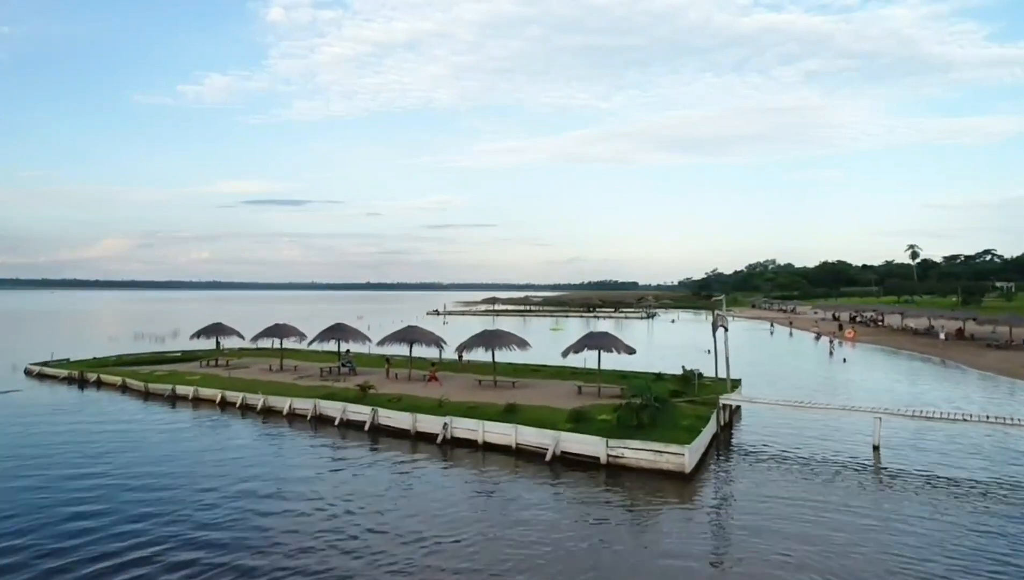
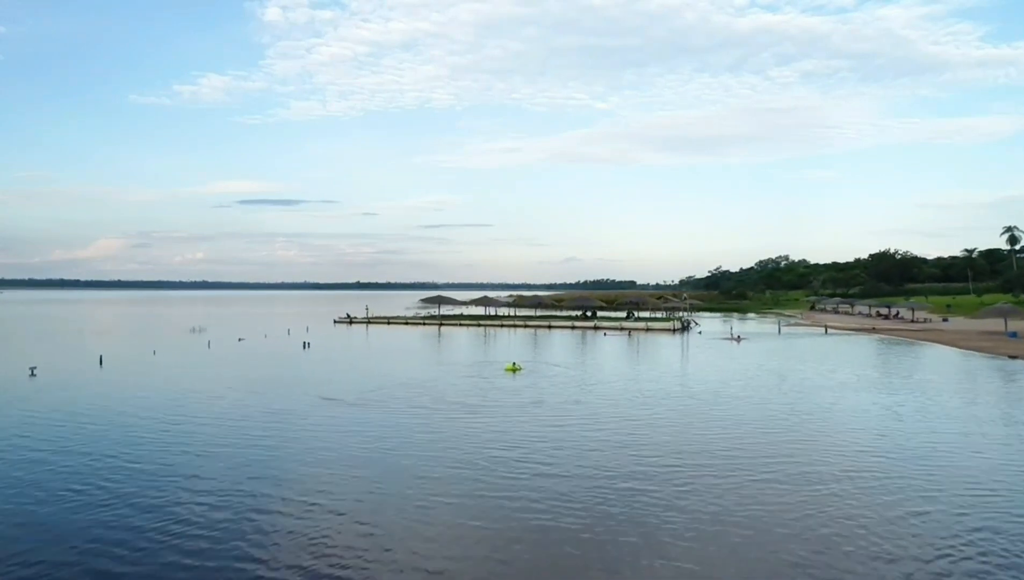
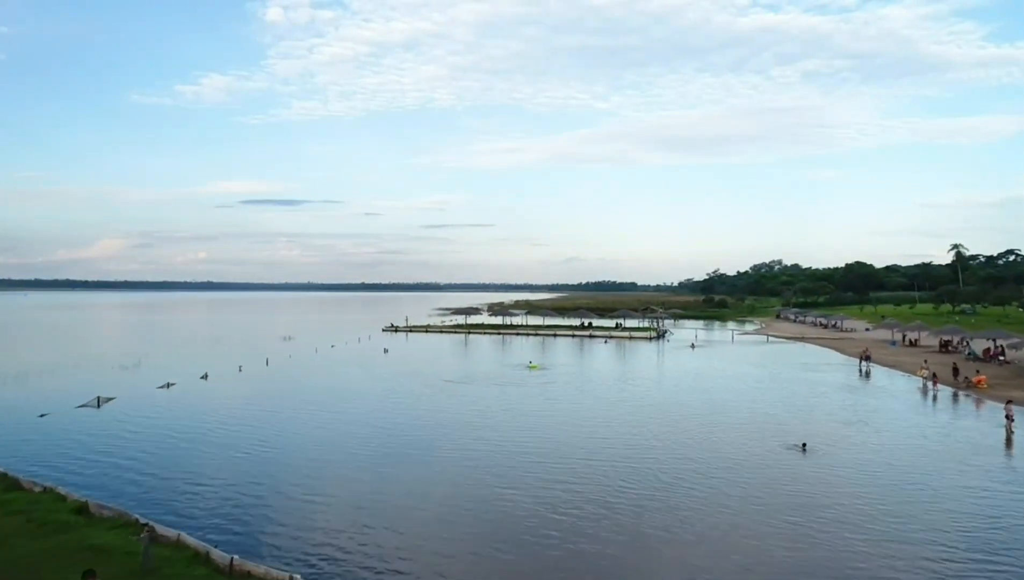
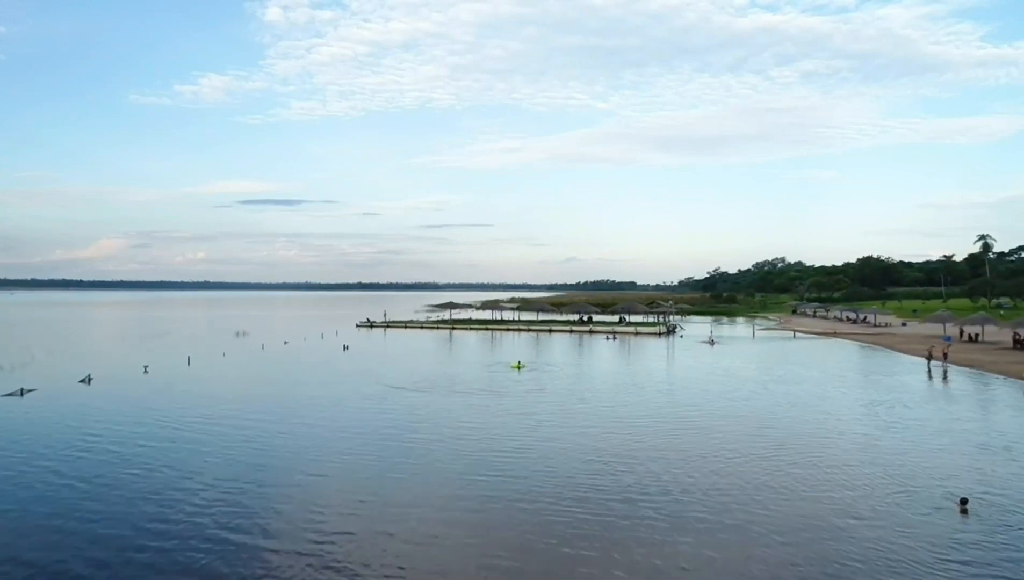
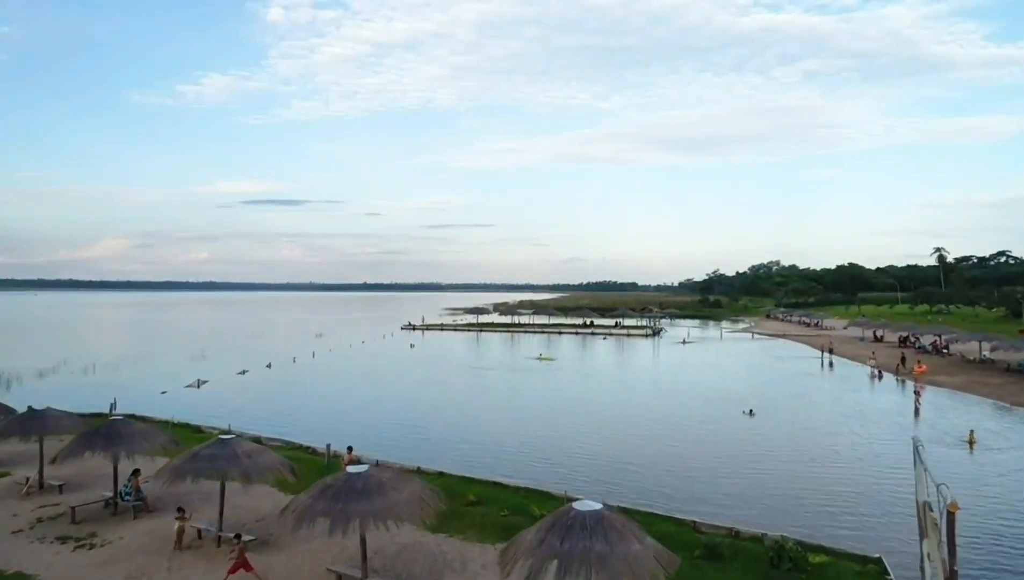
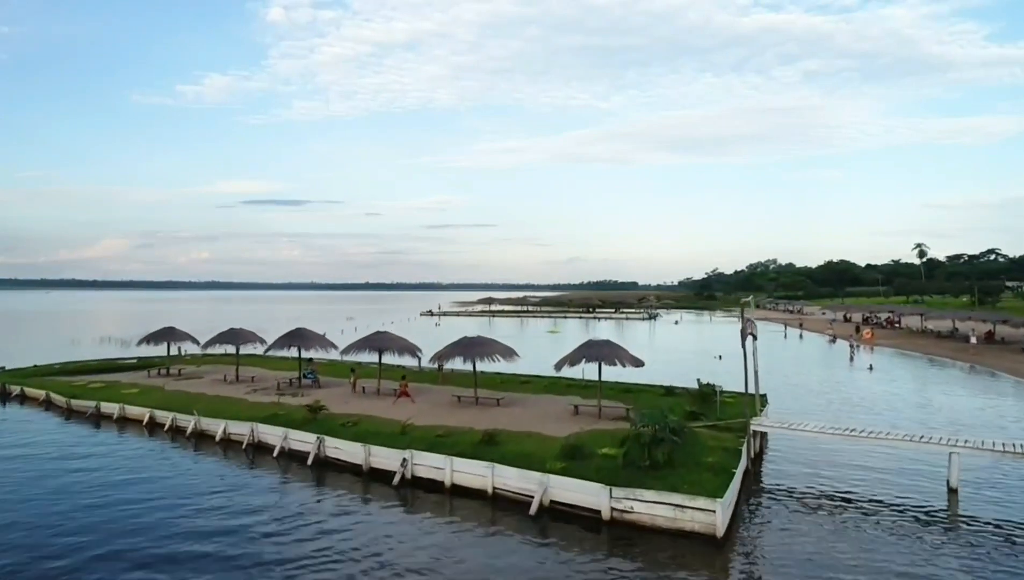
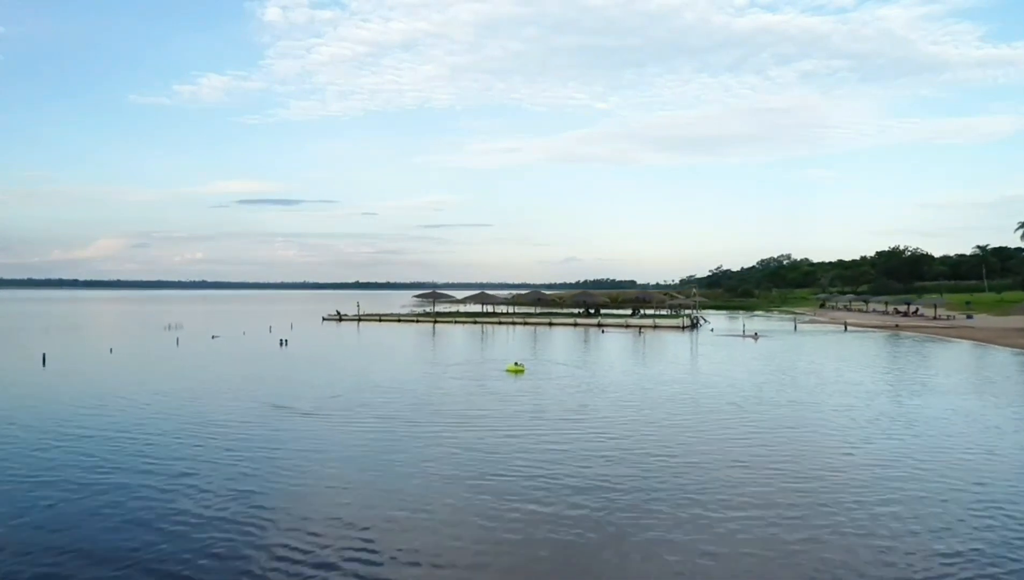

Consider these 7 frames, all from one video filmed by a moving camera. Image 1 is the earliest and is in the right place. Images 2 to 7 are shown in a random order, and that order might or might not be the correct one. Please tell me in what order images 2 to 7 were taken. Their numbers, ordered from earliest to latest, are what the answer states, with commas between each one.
6, 5, 3, 4, 2, 7
